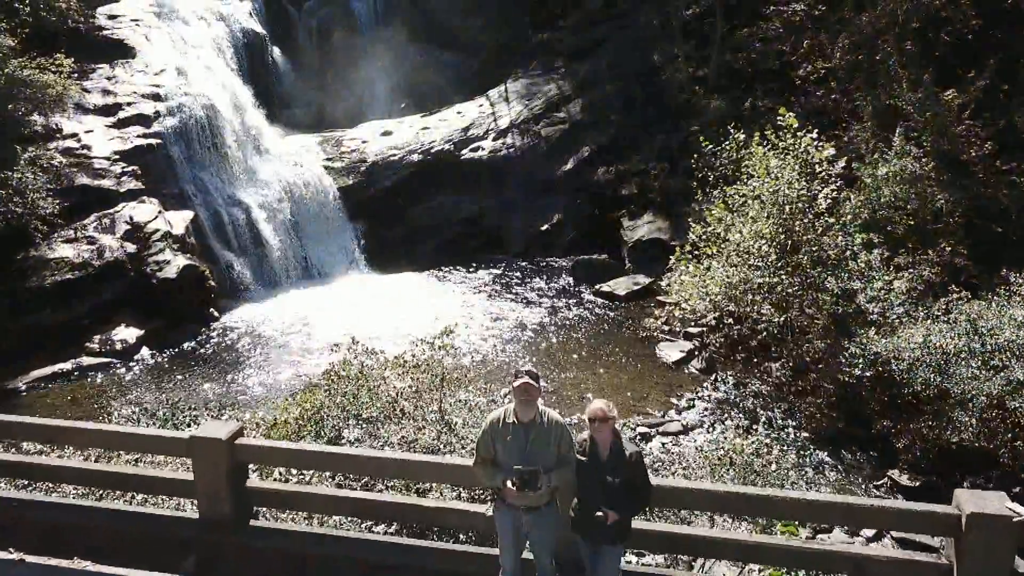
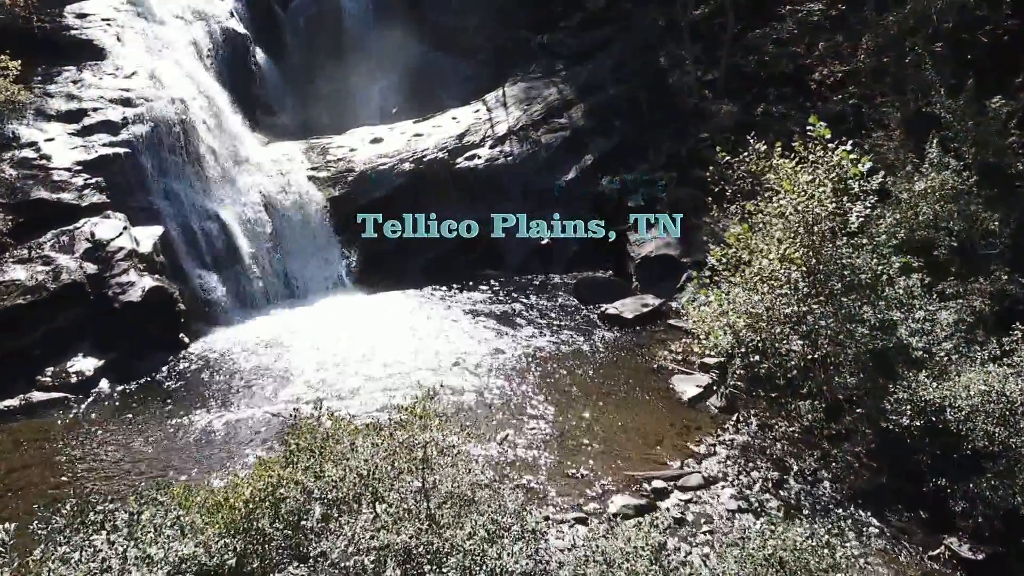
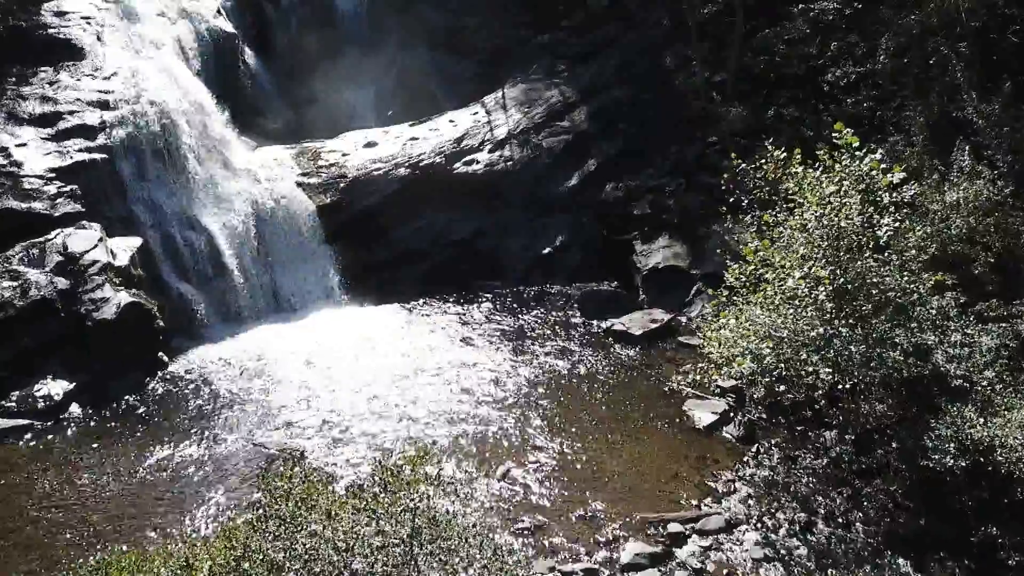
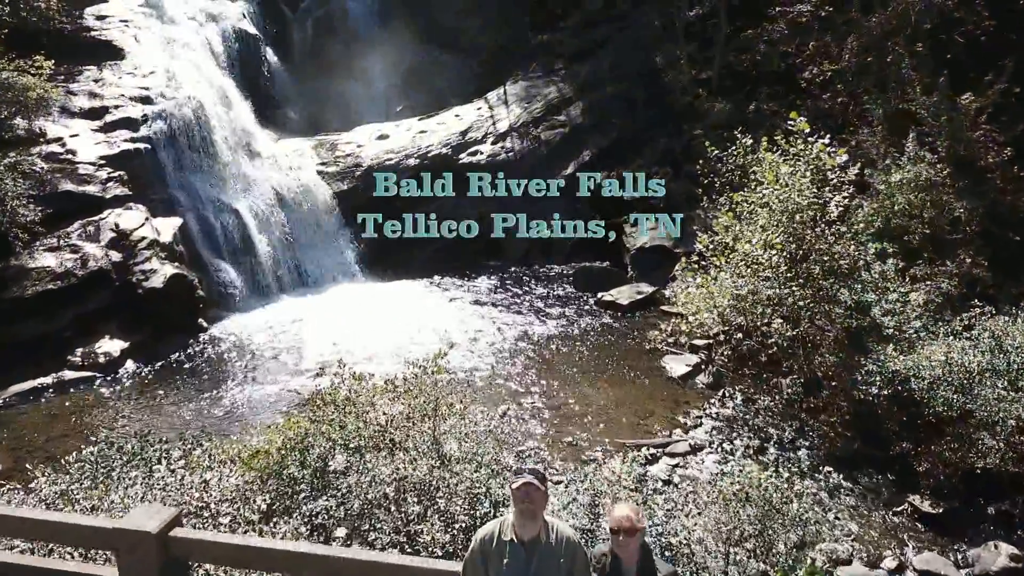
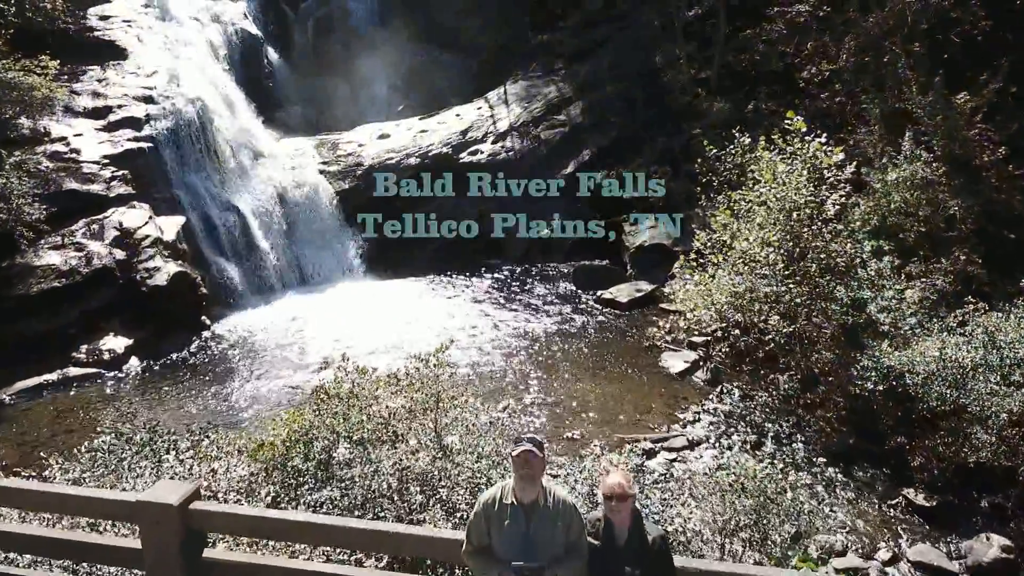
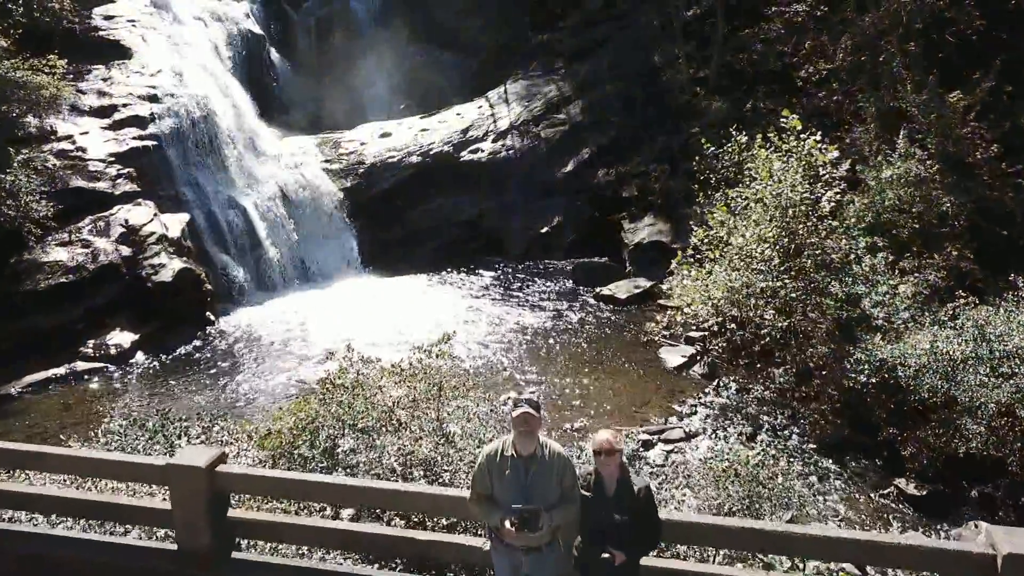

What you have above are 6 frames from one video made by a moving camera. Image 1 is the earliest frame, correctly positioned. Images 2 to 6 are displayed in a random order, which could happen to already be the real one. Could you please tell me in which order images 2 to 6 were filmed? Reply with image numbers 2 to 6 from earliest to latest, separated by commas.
6, 5, 4, 2, 3
